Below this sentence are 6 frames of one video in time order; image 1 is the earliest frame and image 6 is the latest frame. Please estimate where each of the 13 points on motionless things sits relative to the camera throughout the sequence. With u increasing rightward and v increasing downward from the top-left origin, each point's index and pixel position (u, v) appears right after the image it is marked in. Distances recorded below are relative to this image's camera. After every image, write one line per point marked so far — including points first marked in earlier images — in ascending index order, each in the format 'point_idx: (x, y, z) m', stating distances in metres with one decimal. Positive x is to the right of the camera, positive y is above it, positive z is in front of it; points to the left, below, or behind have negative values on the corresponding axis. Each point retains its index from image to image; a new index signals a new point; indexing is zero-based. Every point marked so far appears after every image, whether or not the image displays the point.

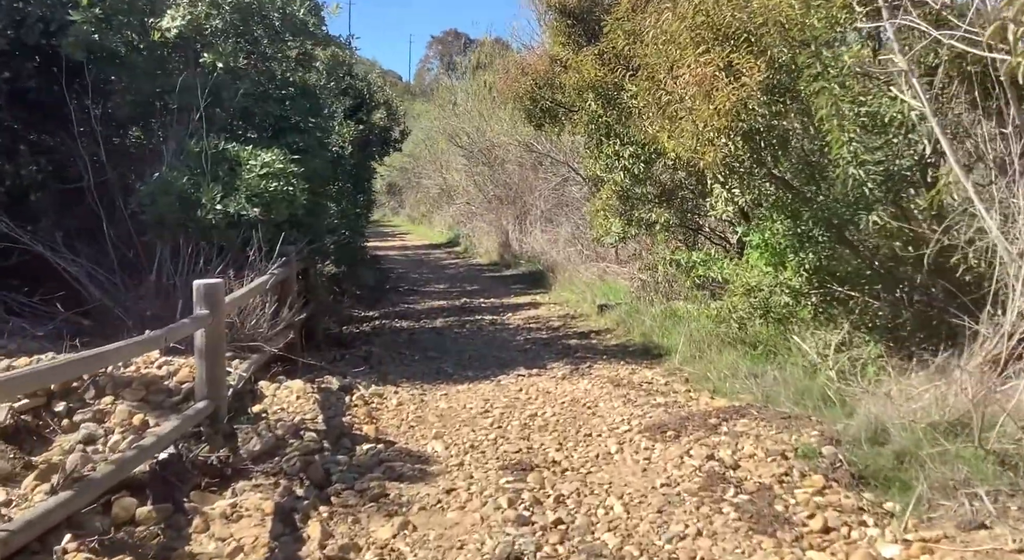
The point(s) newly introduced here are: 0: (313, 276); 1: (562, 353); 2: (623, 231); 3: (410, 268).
0: (-2.0, 0.0, +8.4) m
1: (+0.5, -0.7, +8.4) m
2: (+1.3, +0.6, +9.6) m
3: (-2.2, +0.2, +18.4) m
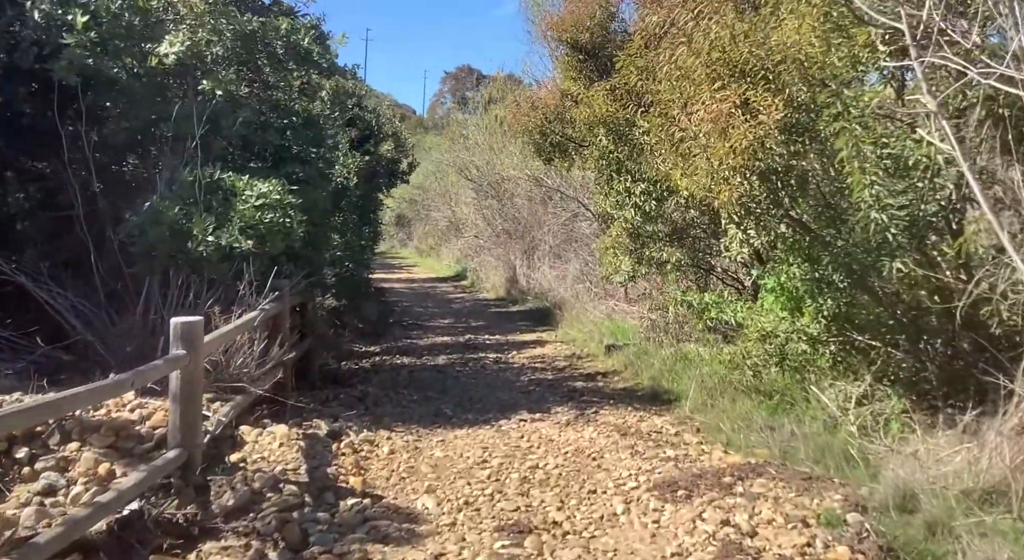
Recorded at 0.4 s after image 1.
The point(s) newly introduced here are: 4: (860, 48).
0: (-1.9, -0.3, +8.1) m
1: (+0.5, -1.1, +8.0) m
2: (+1.3, +0.1, +9.3) m
3: (-2.1, -0.5, +18.2) m
4: (+2.3, +1.6, +5.8) m
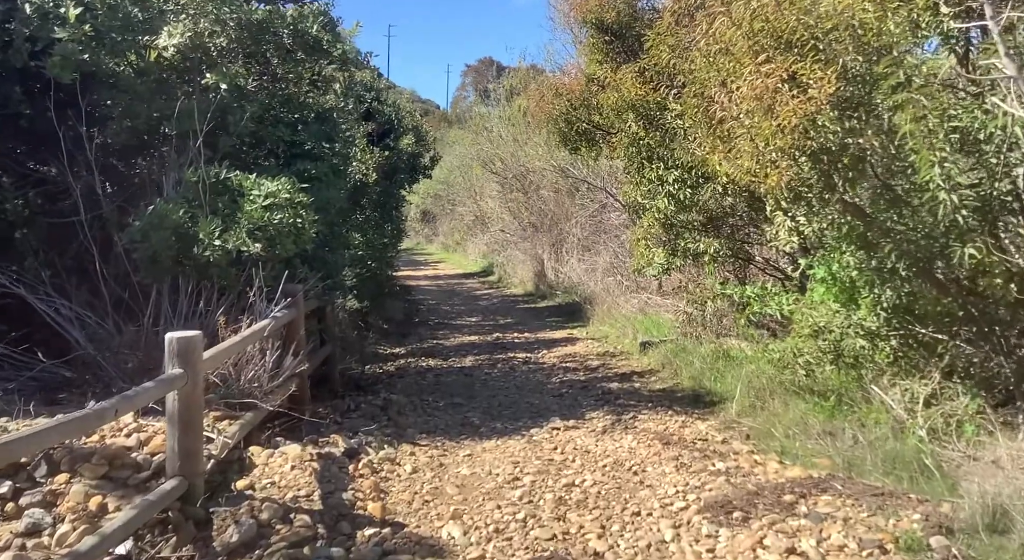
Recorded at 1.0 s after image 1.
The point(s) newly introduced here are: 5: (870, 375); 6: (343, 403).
0: (-1.6, -0.3, +7.7) m
1: (+0.8, -1.1, +7.5) m
2: (+1.6, +0.2, +8.8) m
3: (-1.5, -0.4, +17.7) m
4: (+2.5, +1.6, +5.2) m
5: (+2.6, -0.7, +6.3) m
6: (-1.3, -1.0, +6.6) m
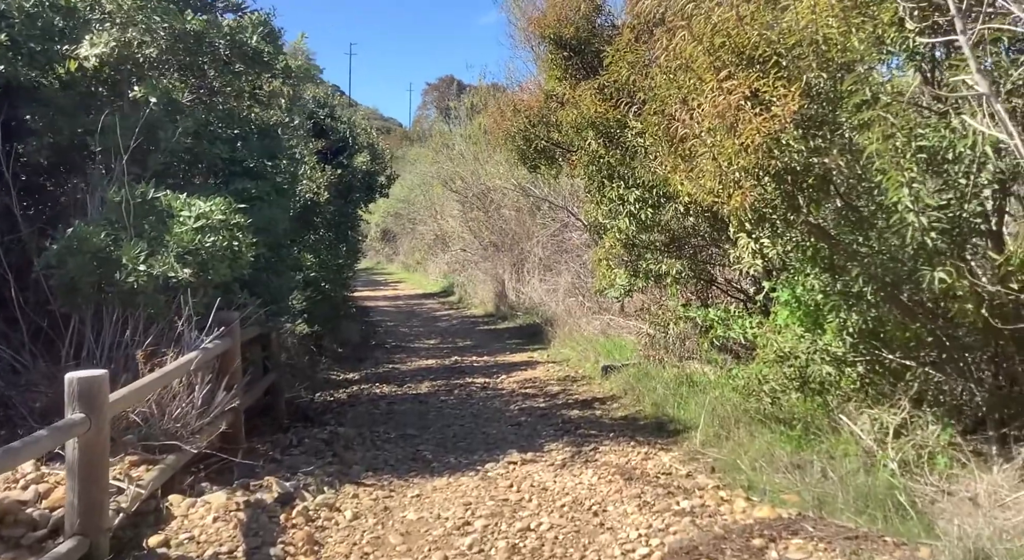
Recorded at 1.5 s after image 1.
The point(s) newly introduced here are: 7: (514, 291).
0: (-2.0, -0.5, +7.3) m
1: (+0.4, -1.3, +7.2) m
2: (+1.2, 0.0, +8.5) m
3: (-2.3, -0.8, +17.3) m
4: (+2.2, +1.5, +5.0) m
5: (+2.3, -0.9, +6.1) m
6: (-1.7, -1.1, +6.2) m
7: (0.0, -0.2, +16.5) m
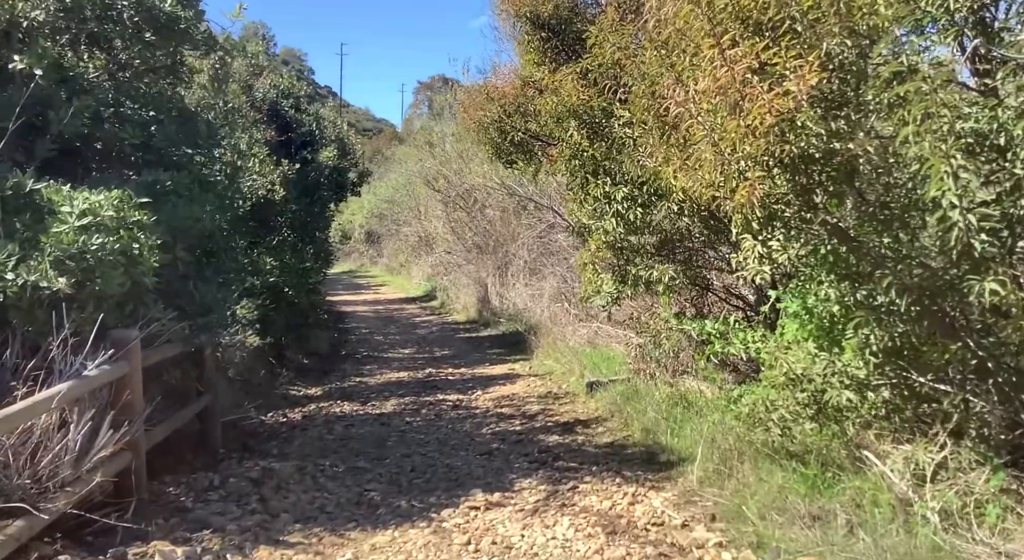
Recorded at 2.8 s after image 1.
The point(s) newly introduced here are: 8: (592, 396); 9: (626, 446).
0: (-2.3, -0.6, +6.3) m
1: (+0.2, -1.3, +6.3) m
2: (+0.9, -0.1, +7.6) m
3: (-2.6, -0.9, +16.4) m
4: (+2.0, +1.4, +4.1) m
5: (+2.1, -0.9, +5.2) m
6: (-1.9, -1.2, +5.2) m
7: (-0.3, -0.3, +15.6) m
8: (+0.8, -1.2, +8.5) m
9: (+0.9, -1.3, +6.7) m
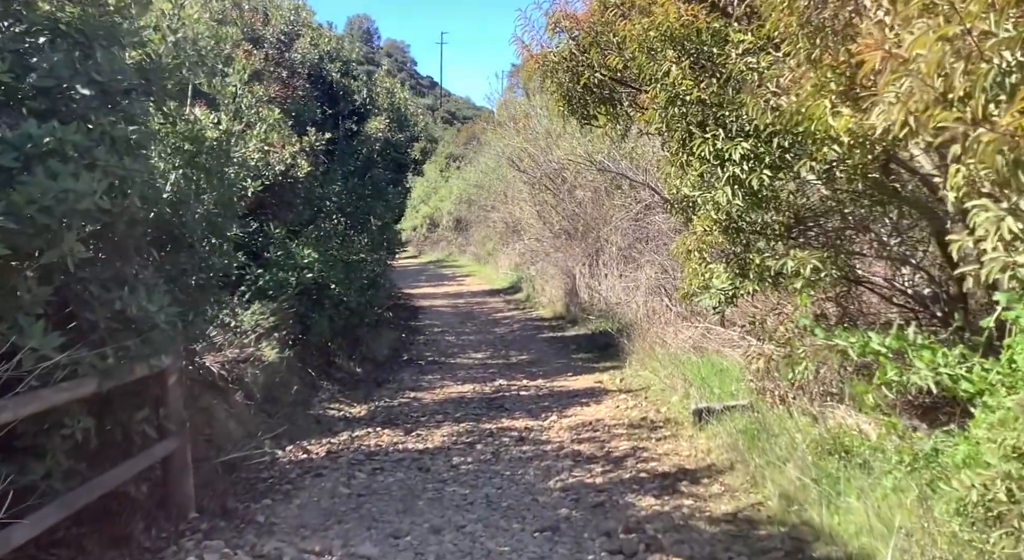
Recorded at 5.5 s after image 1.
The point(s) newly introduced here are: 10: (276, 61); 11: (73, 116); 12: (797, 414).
0: (-1.9, -0.6, +4.6) m
1: (+0.6, -1.3, +4.2) m
2: (+1.4, 0.0, +5.4) m
3: (-1.0, -0.8, +14.6) m
4: (+2.0, +1.4, +1.8) m
5: (+2.3, -0.9, +2.9) m
6: (-1.6, -1.2, +3.5) m
7: (+1.2, -0.1, +13.5) m
8: (+1.4, -1.1, +6.4) m
9: (+1.3, -1.3, +4.6) m
10: (-2.7, +2.5, +9.6) m
11: (-1.9, +0.7, +3.7) m
12: (+1.9, -0.9, +5.6) m
